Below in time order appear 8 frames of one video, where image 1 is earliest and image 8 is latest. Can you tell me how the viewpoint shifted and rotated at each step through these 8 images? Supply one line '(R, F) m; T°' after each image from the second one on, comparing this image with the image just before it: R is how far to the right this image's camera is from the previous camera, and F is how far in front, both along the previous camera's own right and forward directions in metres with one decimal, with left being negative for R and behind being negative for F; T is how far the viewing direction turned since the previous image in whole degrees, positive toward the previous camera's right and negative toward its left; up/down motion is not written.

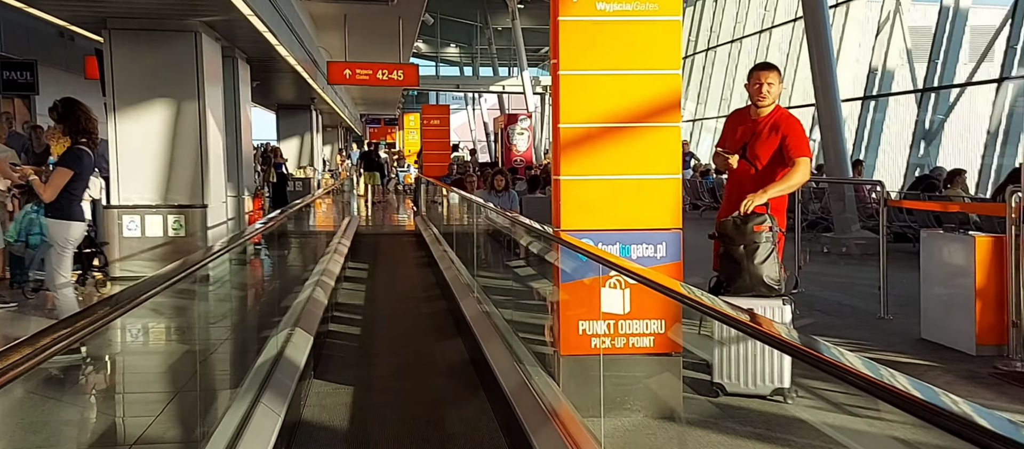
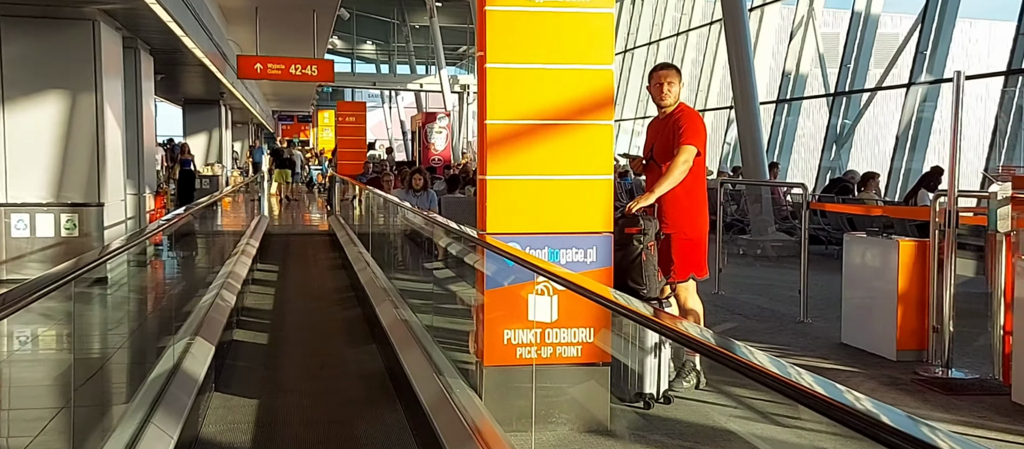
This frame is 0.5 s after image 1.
(0.0, +0.2) m; +6°
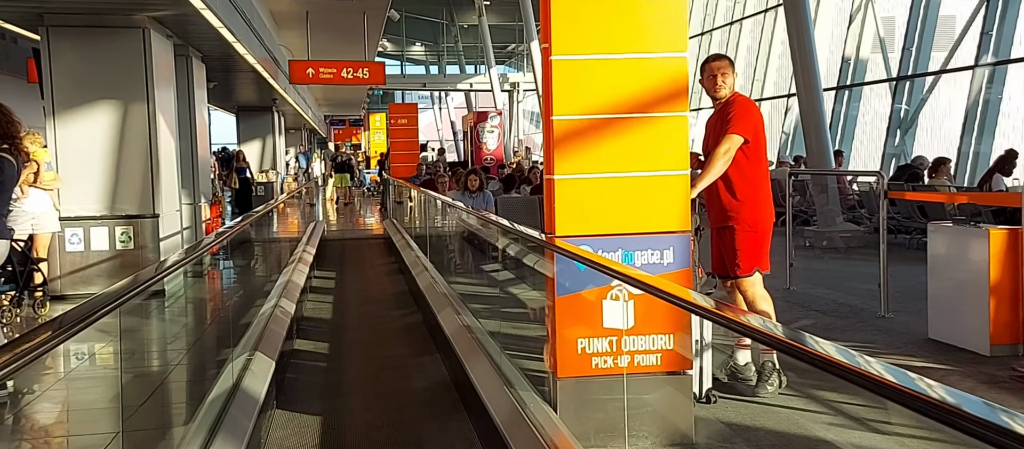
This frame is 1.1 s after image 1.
(-0.1, +0.2) m; -4°
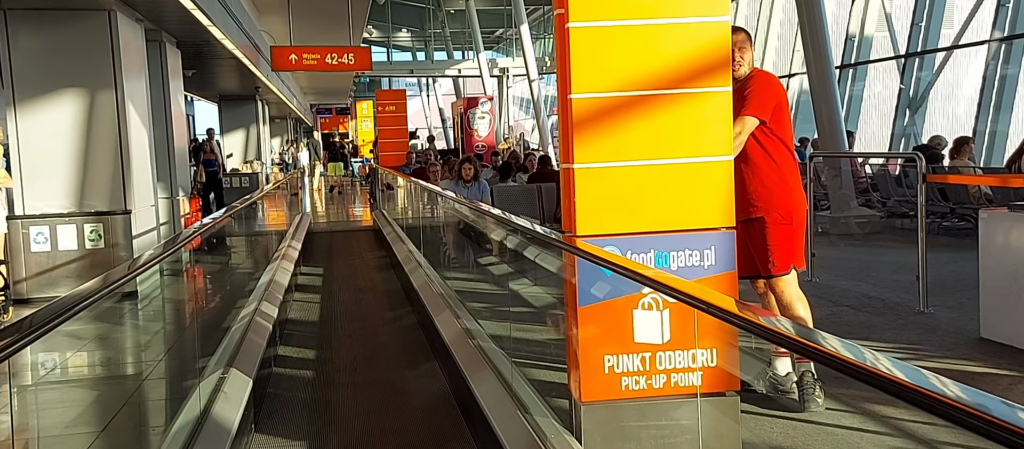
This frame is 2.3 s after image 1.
(-0.1, +0.5) m; +1°
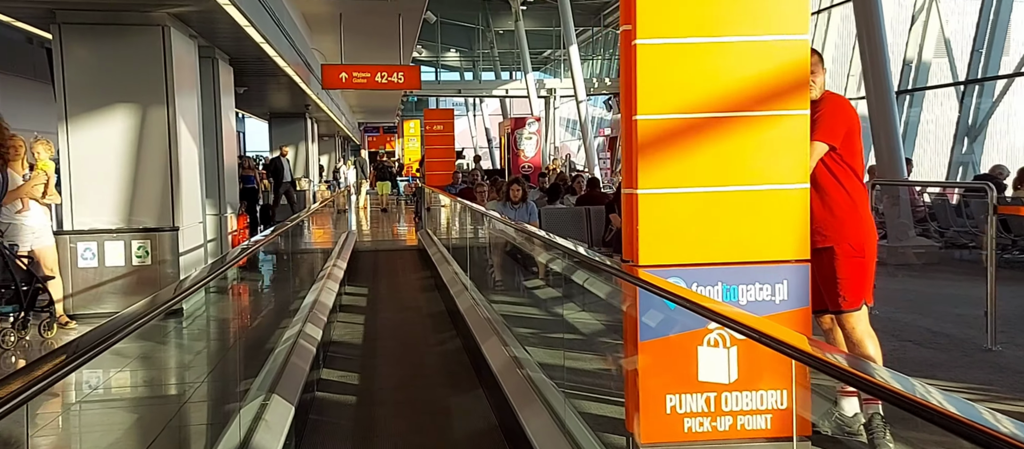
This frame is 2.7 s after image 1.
(-0.1, +0.2) m; -3°
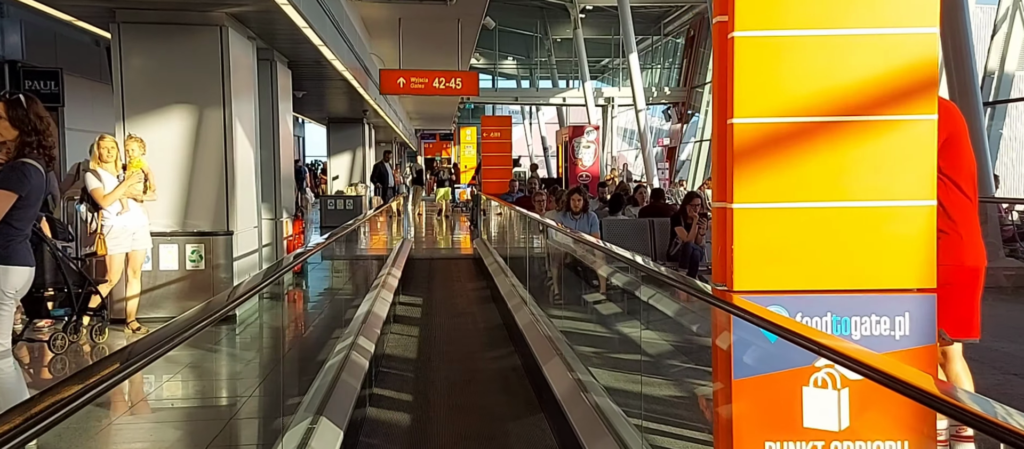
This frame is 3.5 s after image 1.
(-0.1, +0.3) m; -4°
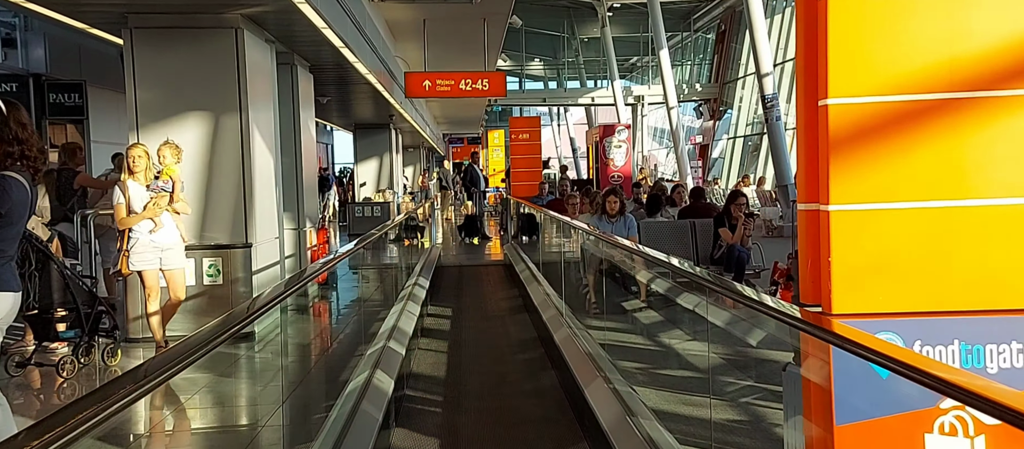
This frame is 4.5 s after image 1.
(0.0, +0.4) m; -2°
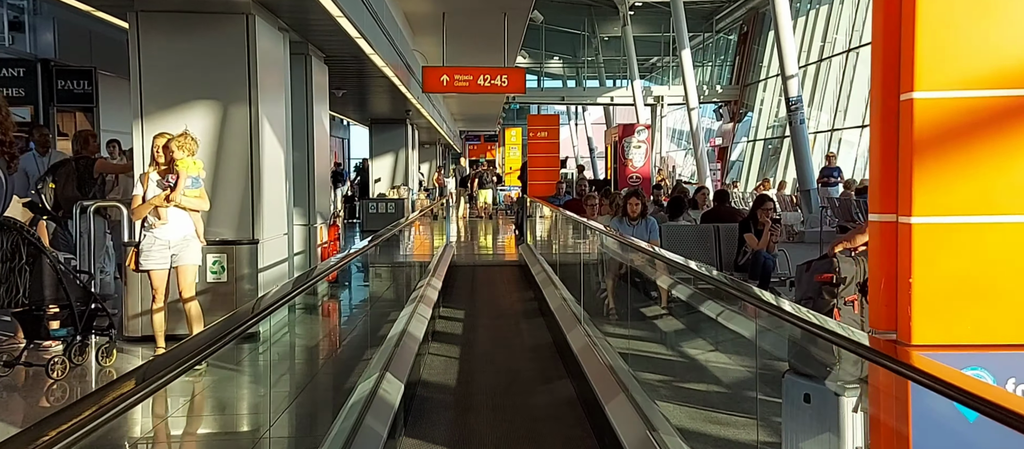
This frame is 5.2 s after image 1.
(0.0, +0.3) m; -1°
